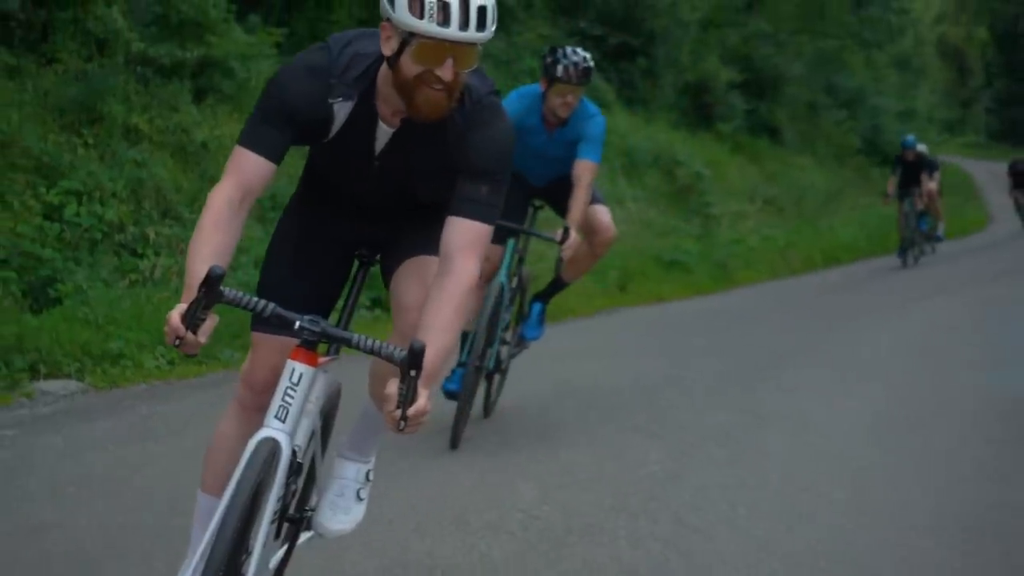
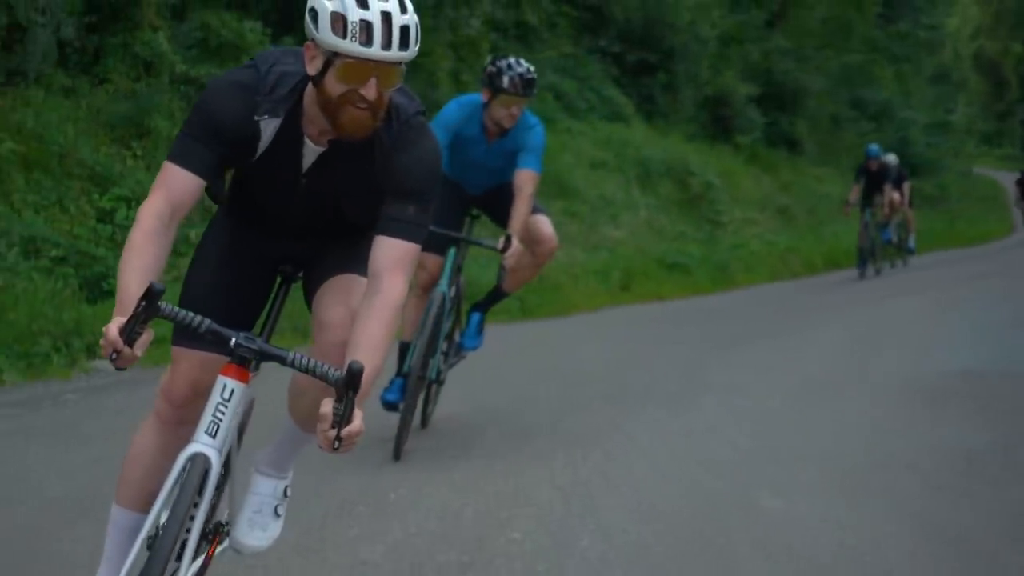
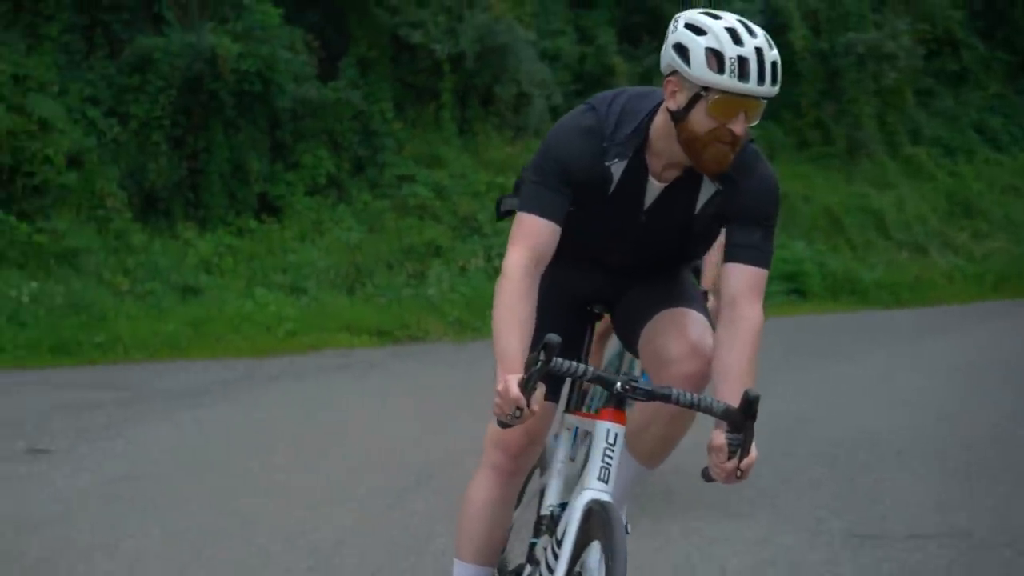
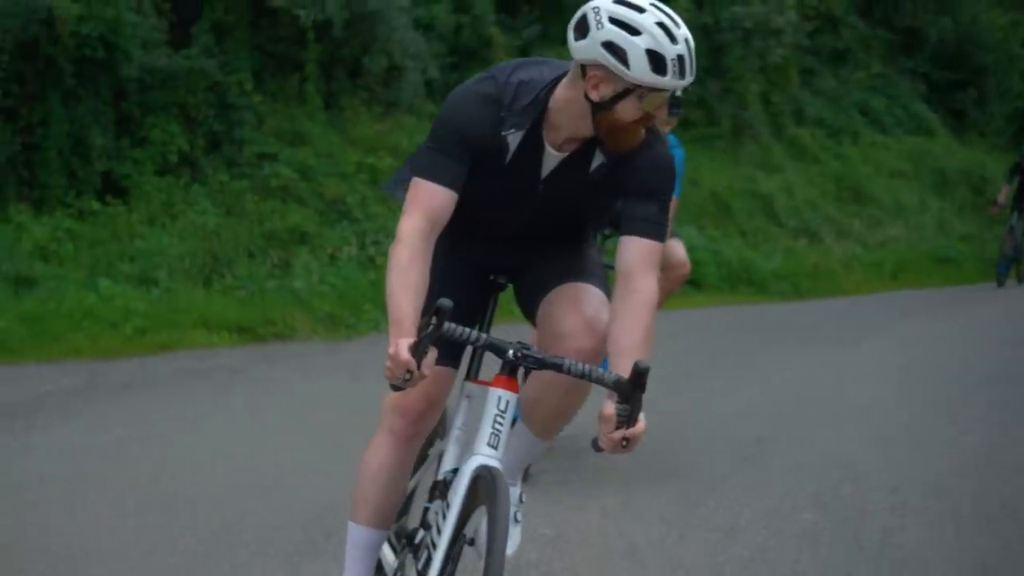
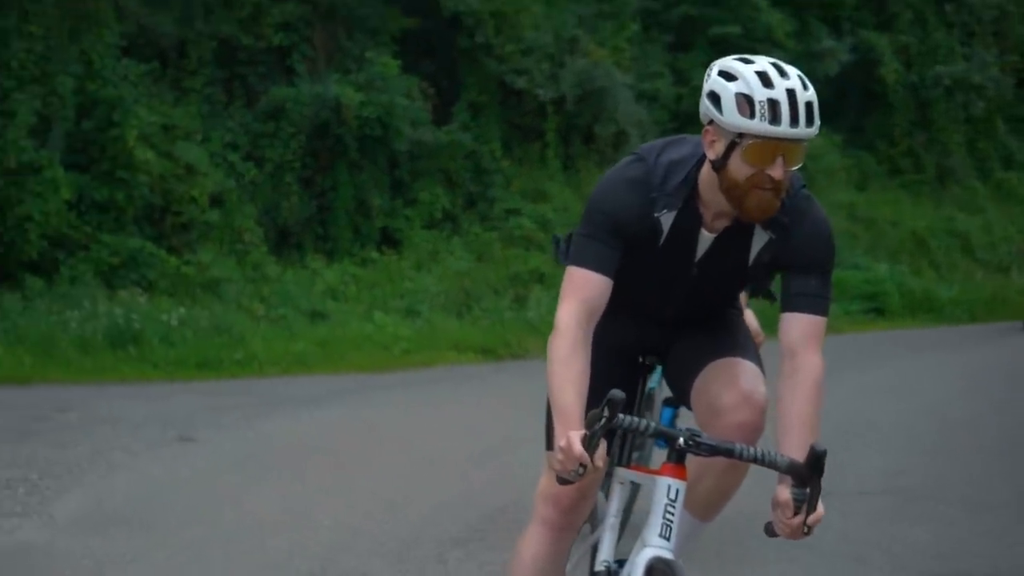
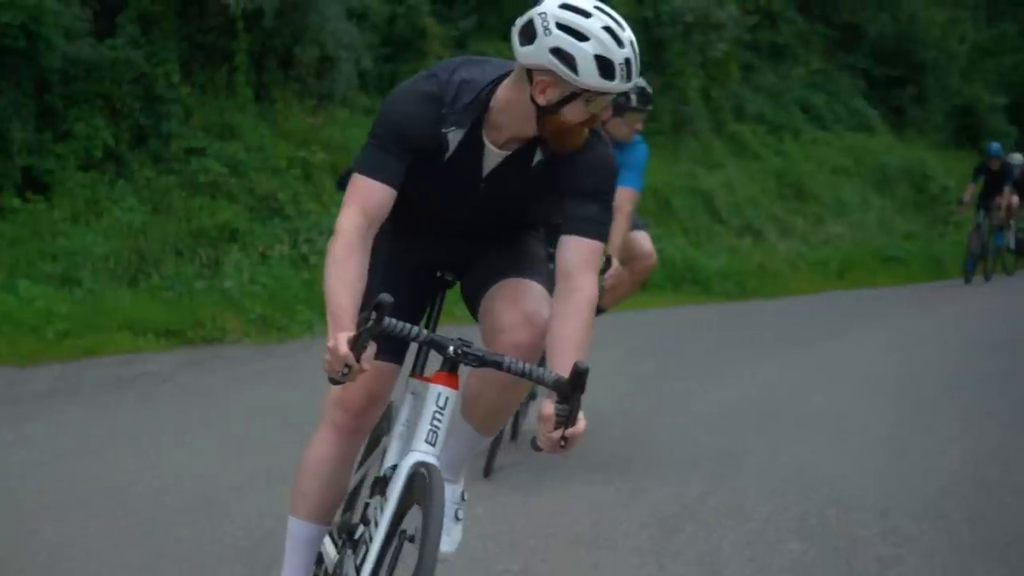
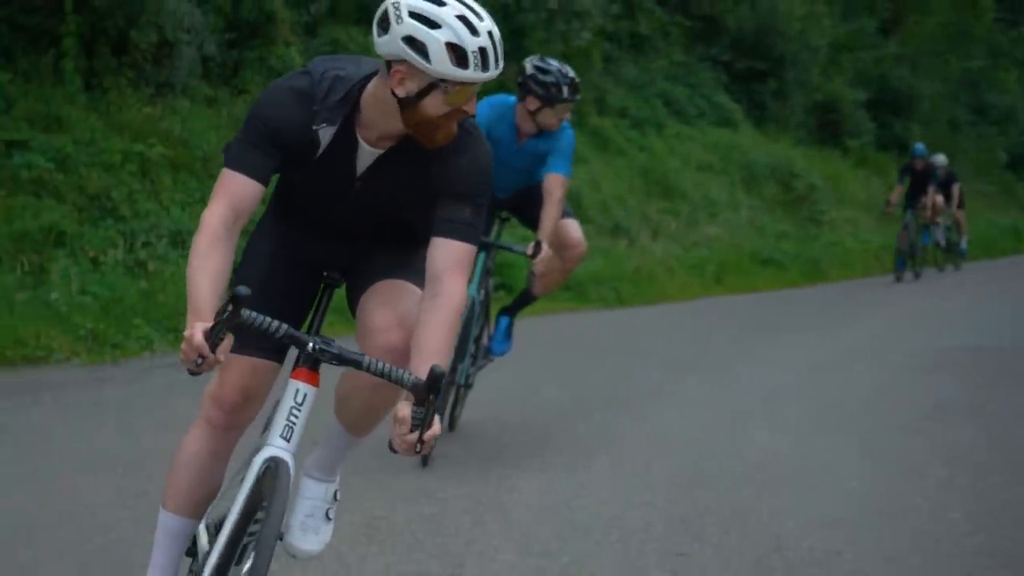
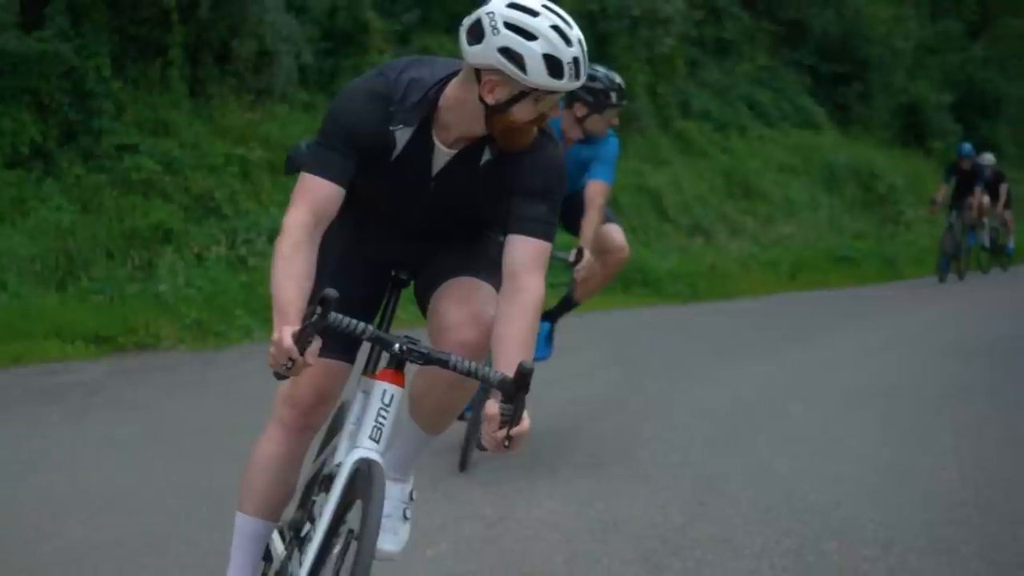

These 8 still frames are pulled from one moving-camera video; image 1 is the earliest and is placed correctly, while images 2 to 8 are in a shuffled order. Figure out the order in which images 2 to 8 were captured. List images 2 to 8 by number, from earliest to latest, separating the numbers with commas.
2, 7, 8, 6, 4, 3, 5
